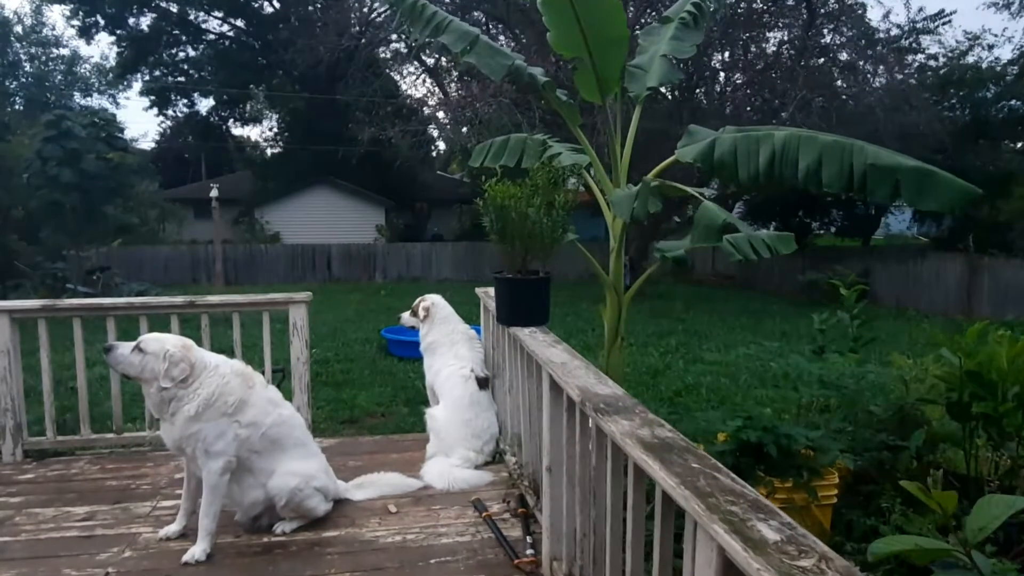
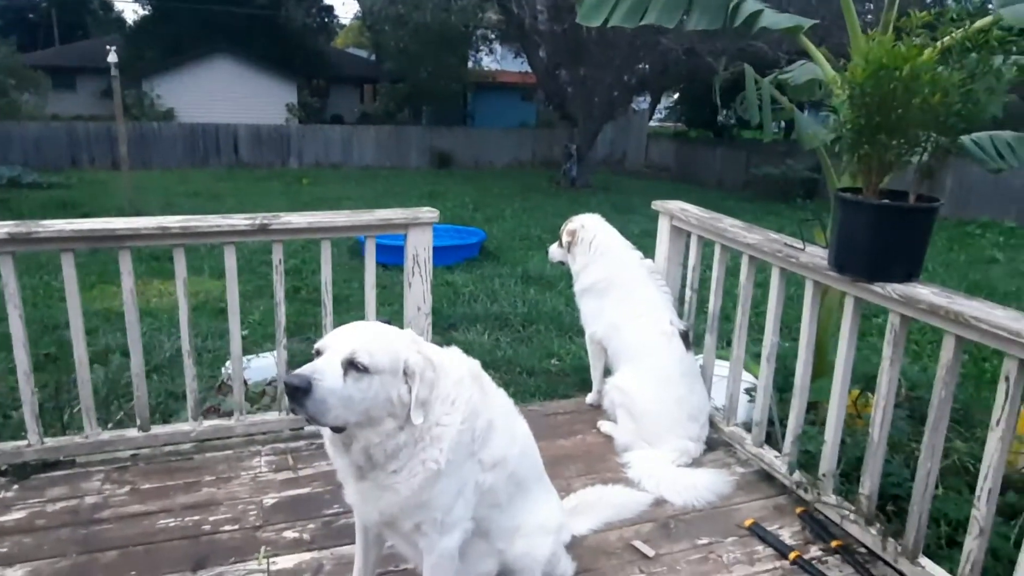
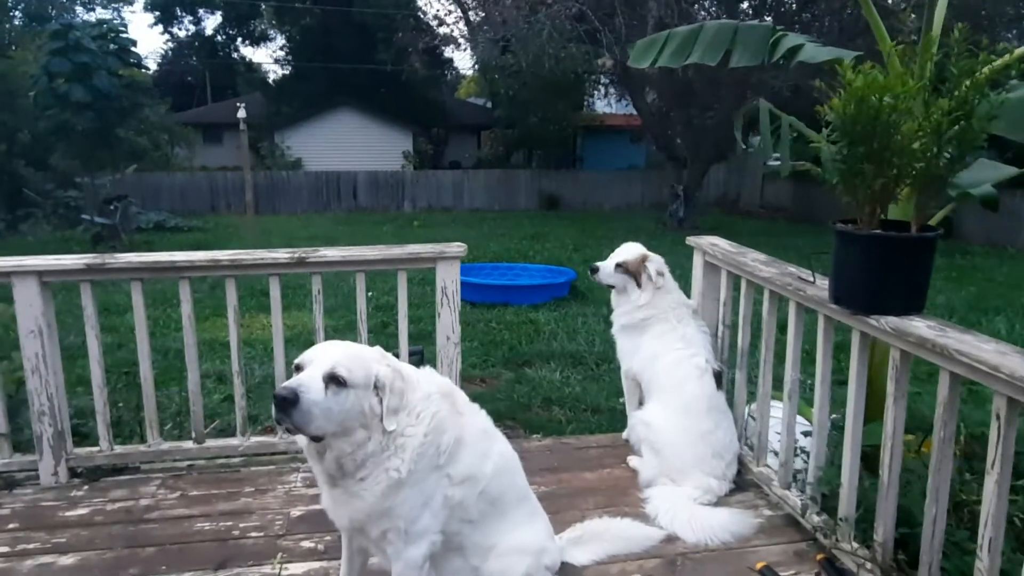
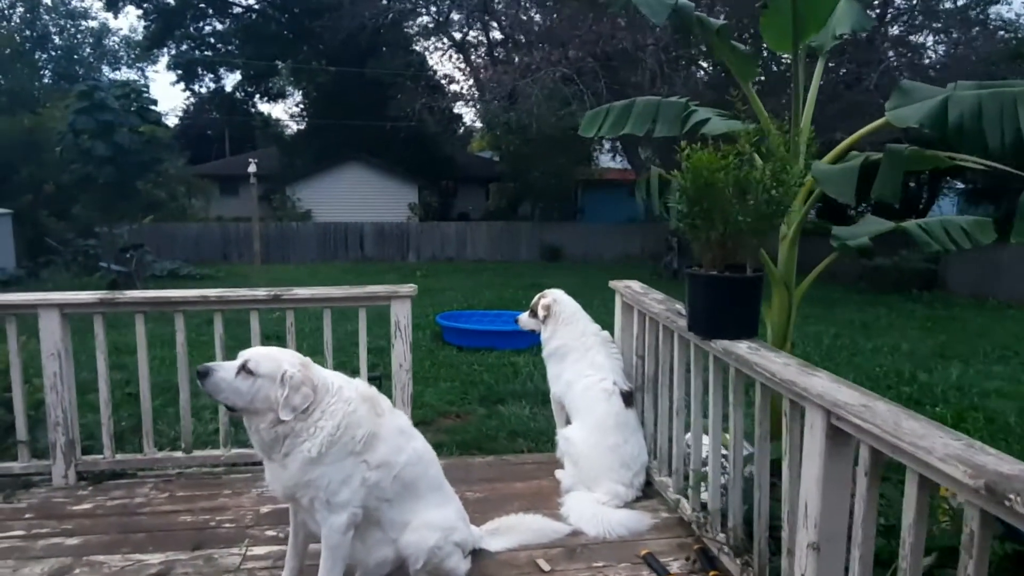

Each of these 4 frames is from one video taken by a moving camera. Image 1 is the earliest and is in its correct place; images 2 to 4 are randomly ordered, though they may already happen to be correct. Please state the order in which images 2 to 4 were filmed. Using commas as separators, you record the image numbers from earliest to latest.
4, 3, 2
